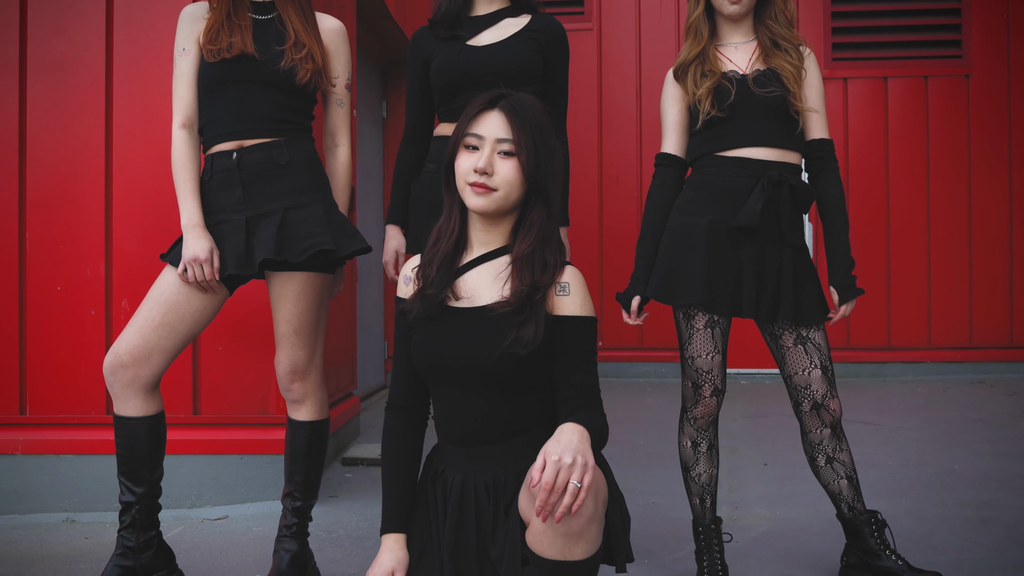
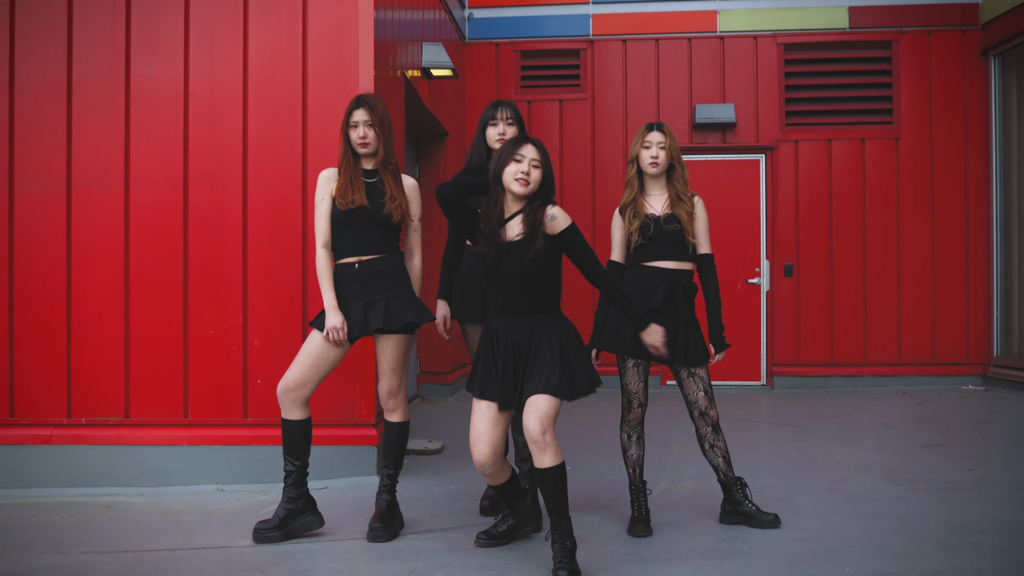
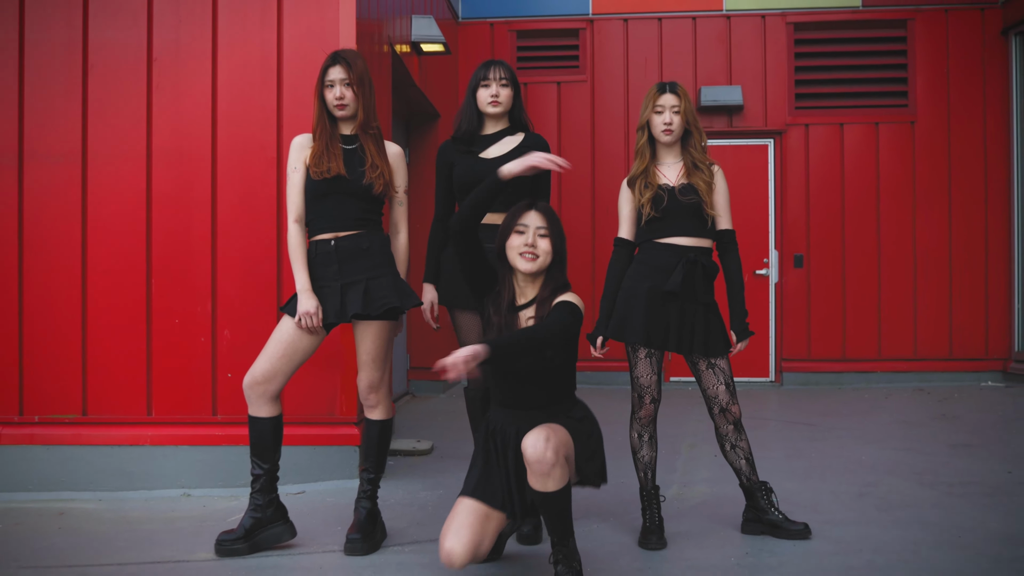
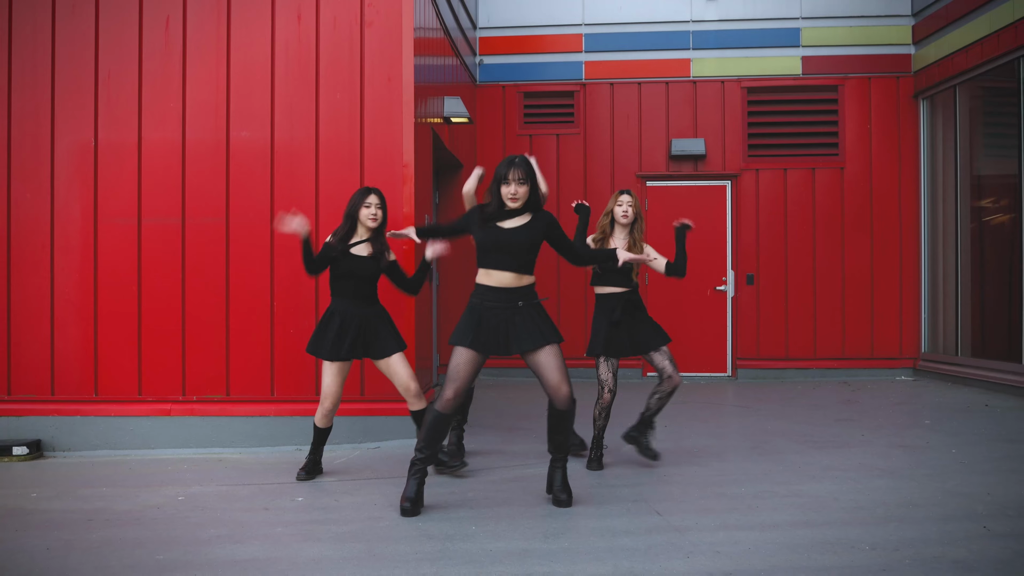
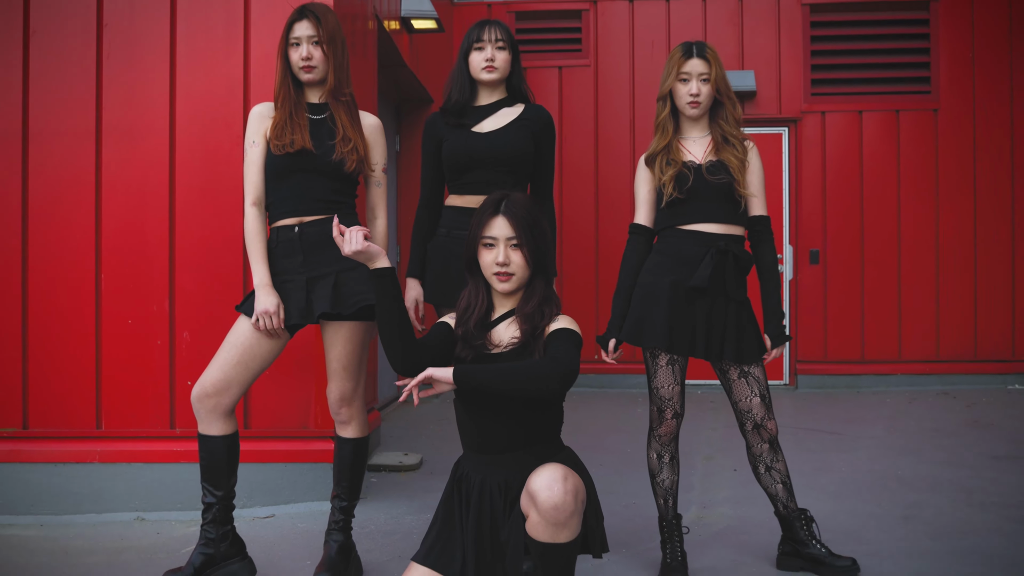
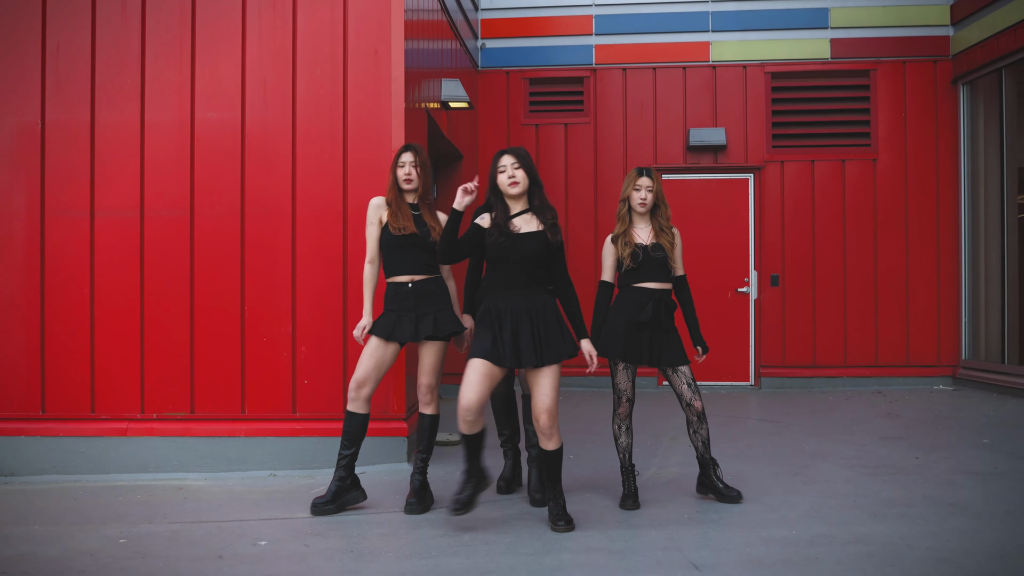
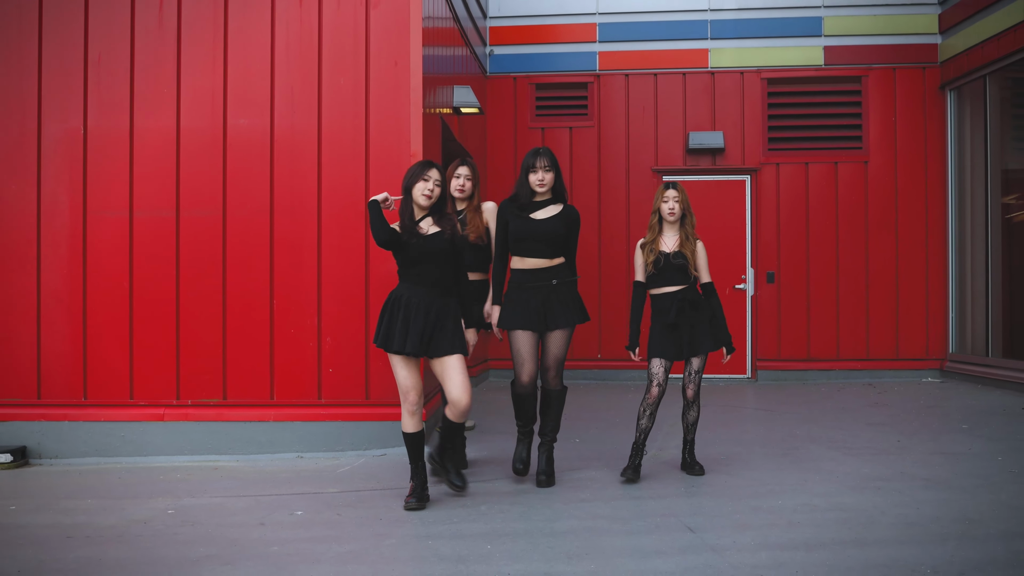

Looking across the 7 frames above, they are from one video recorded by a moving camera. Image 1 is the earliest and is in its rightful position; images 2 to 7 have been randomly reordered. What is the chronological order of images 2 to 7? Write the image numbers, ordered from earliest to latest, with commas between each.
5, 3, 2, 6, 7, 4
